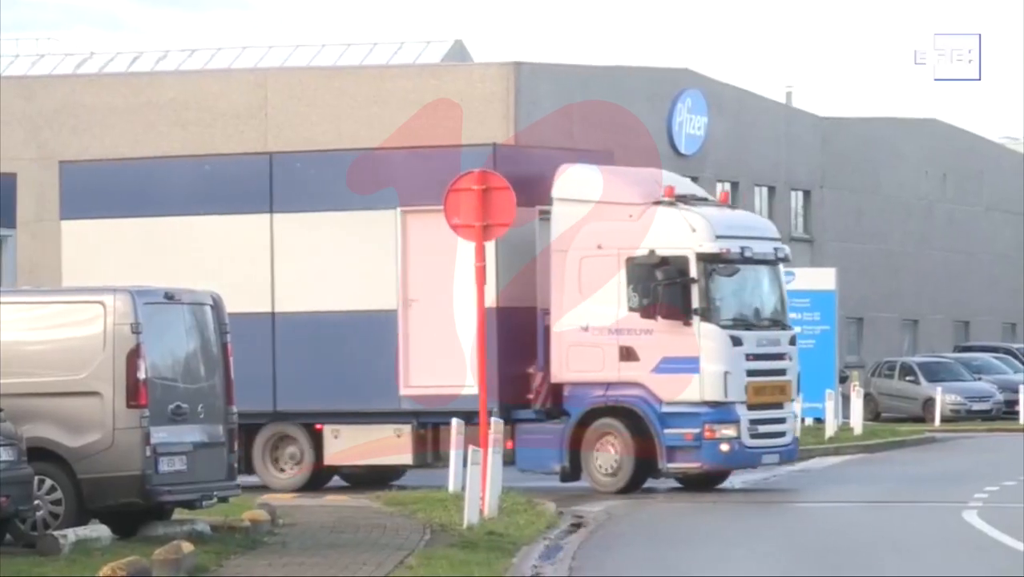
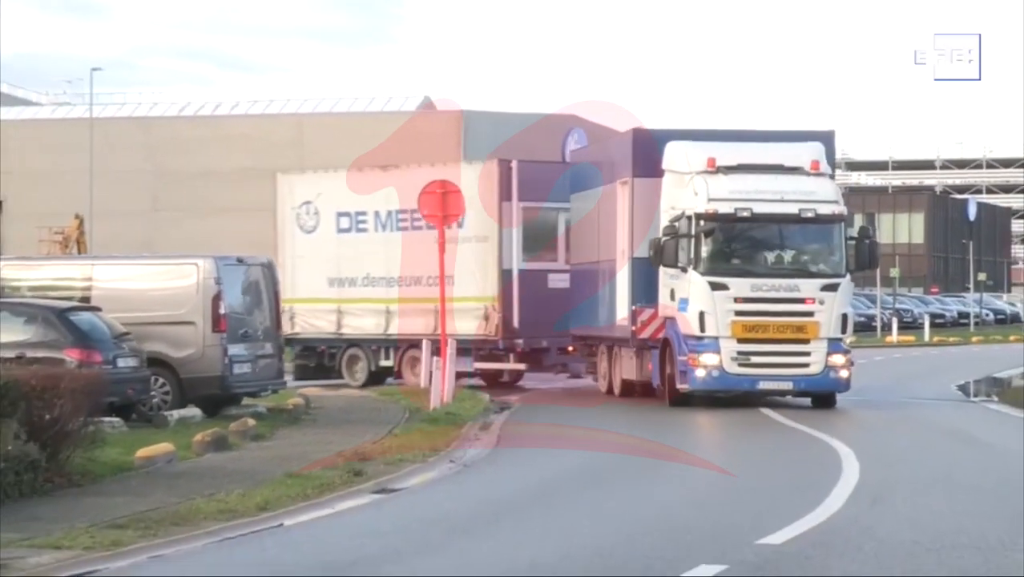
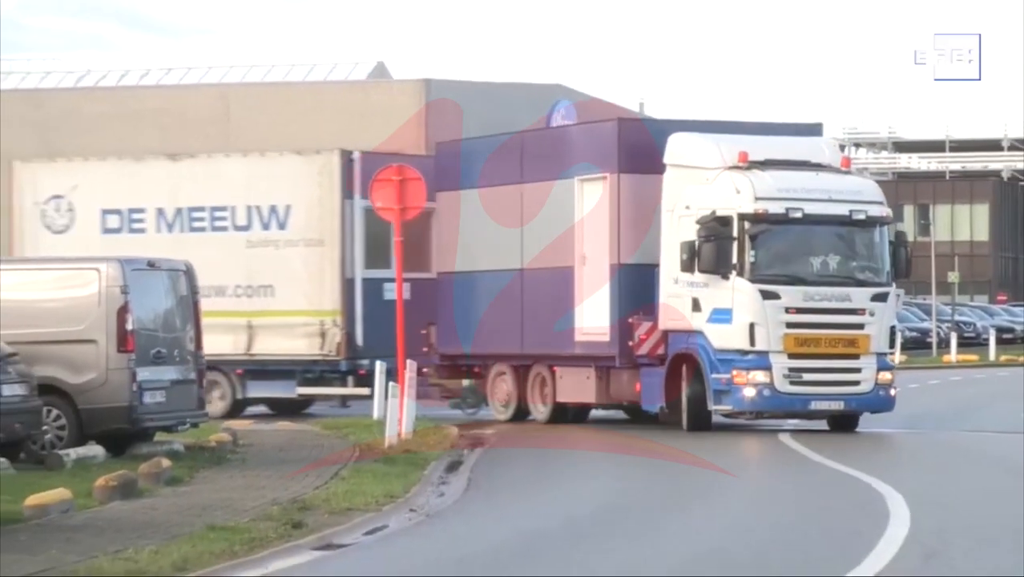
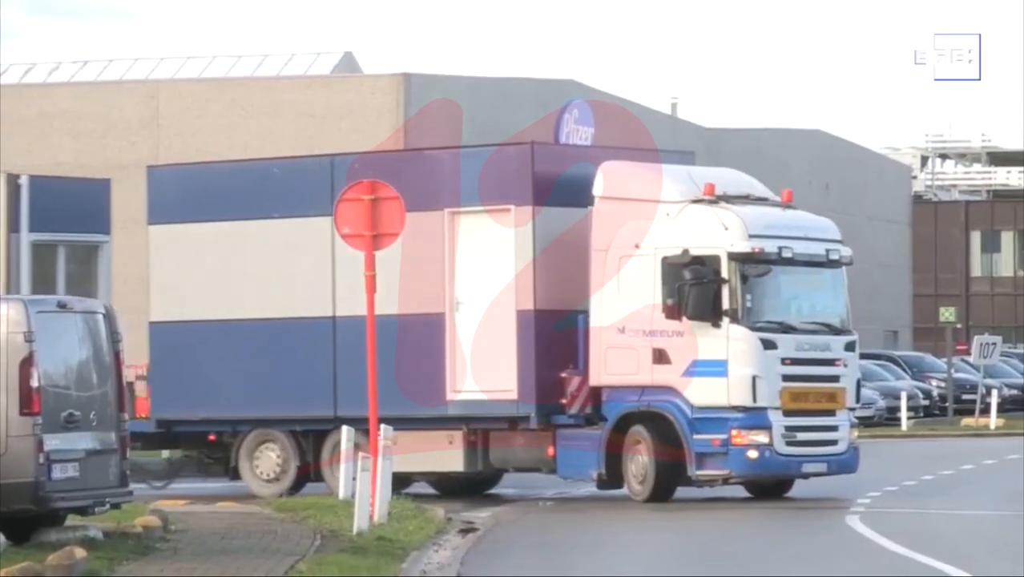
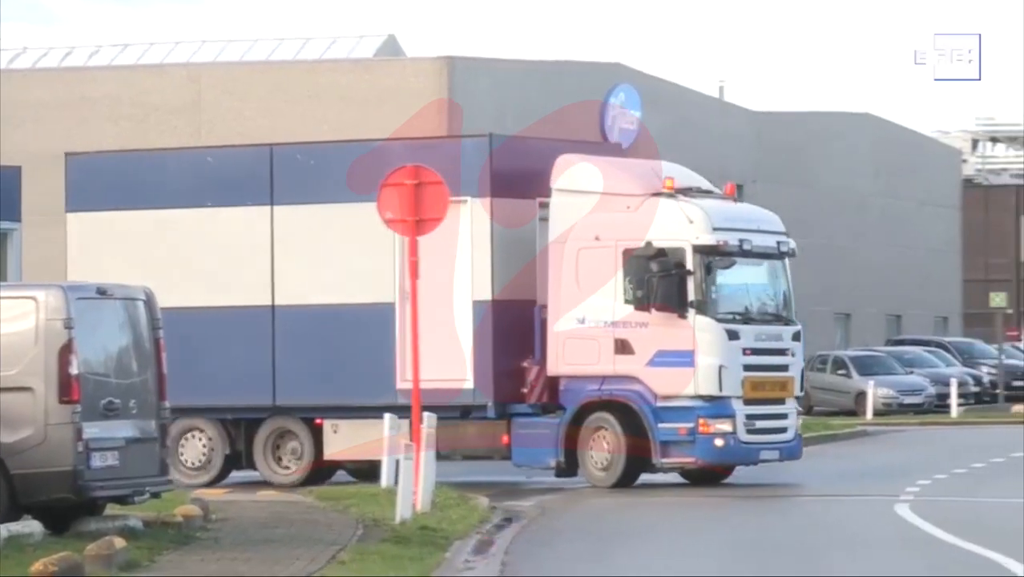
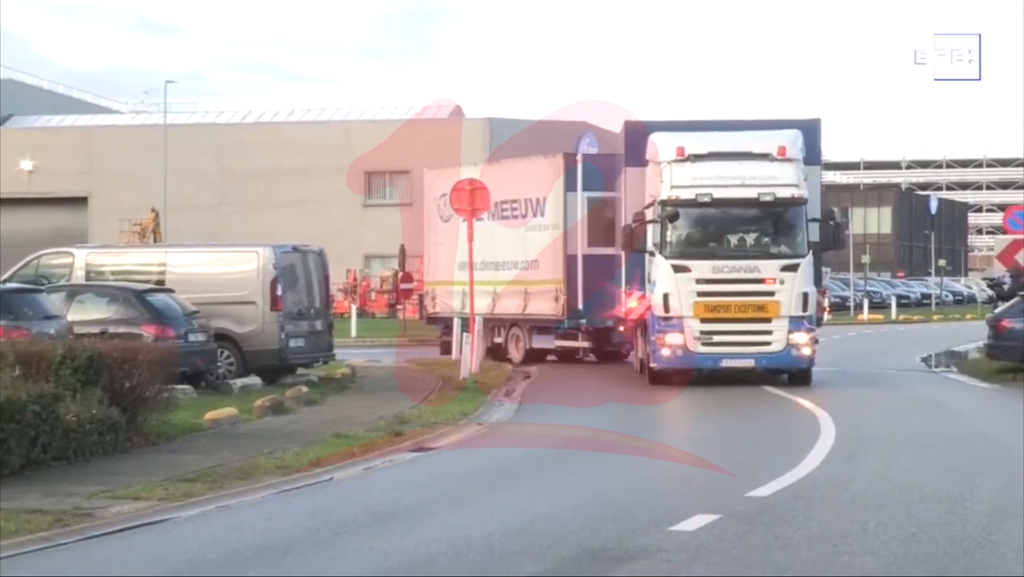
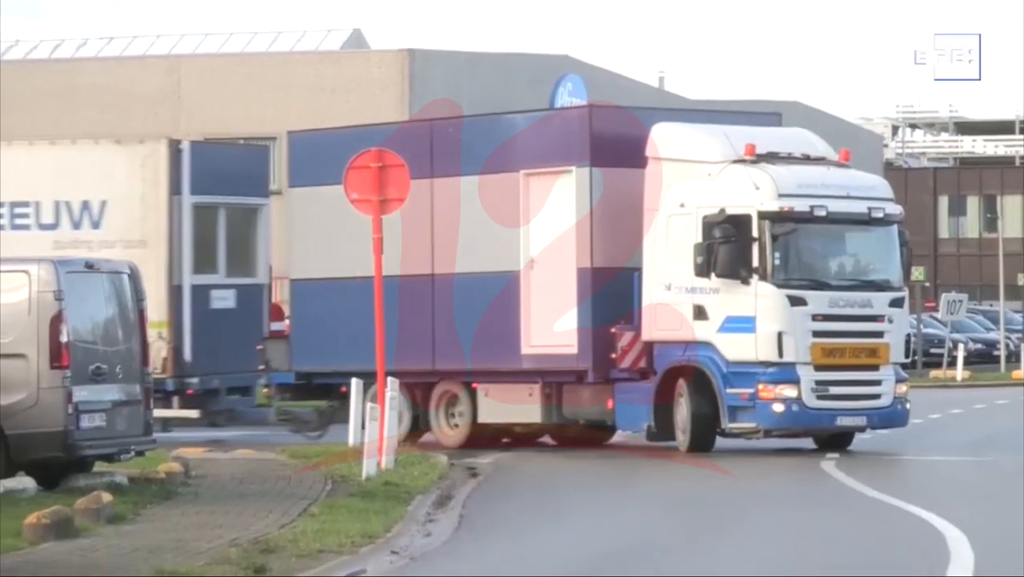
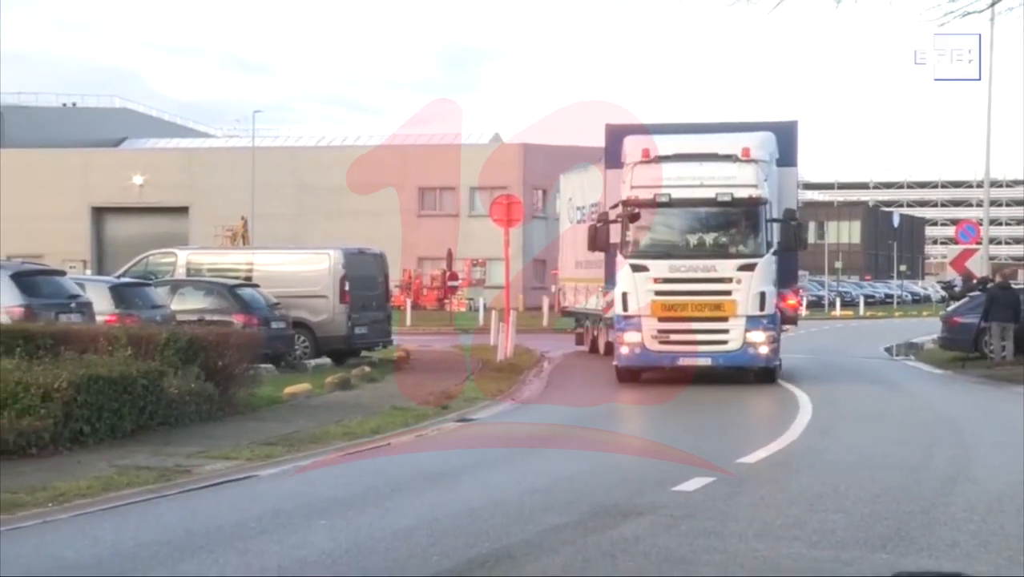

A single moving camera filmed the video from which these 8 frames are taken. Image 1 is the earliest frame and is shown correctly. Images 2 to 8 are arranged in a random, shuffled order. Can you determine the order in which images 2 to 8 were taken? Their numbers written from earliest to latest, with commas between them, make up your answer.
5, 4, 7, 3, 2, 6, 8
